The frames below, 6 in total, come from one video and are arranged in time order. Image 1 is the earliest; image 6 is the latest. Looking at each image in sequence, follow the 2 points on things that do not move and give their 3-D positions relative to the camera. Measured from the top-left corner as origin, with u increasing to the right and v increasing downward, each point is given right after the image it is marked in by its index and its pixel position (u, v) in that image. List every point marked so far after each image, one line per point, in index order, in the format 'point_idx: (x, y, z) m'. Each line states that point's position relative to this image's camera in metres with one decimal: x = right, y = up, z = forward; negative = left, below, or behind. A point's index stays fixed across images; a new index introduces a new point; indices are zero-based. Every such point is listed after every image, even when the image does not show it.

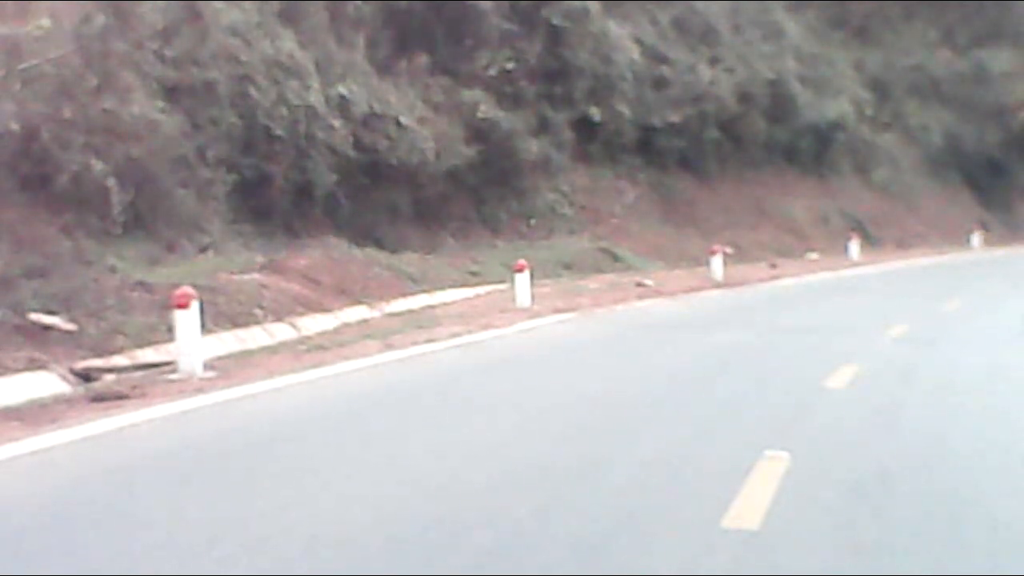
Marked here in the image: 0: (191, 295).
0: (-1.8, 0.0, +13.2) m
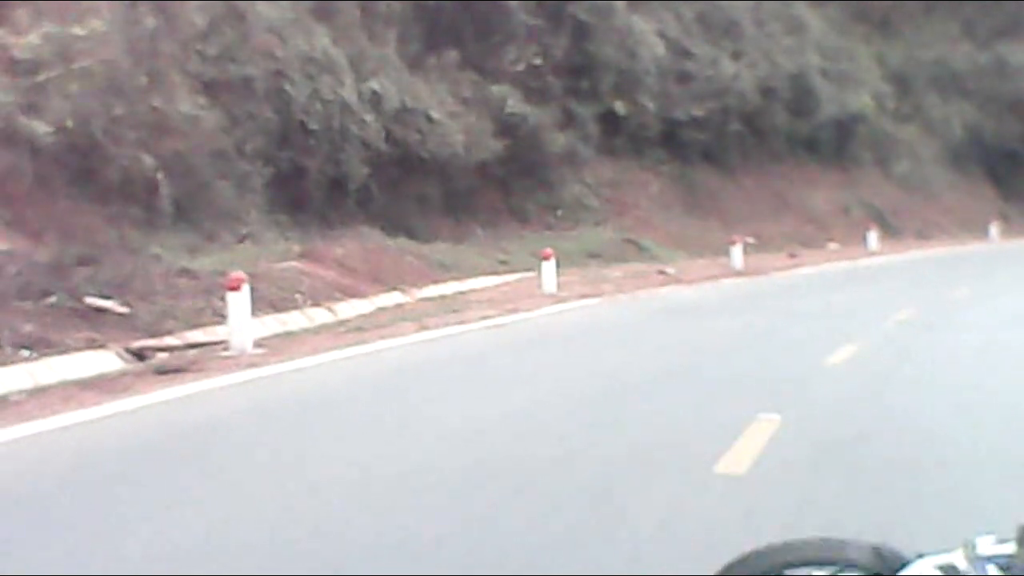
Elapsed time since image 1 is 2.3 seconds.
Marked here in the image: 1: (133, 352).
0: (-1.6, +0.1, +14.3) m
1: (-2.5, -0.4, +15.5) m
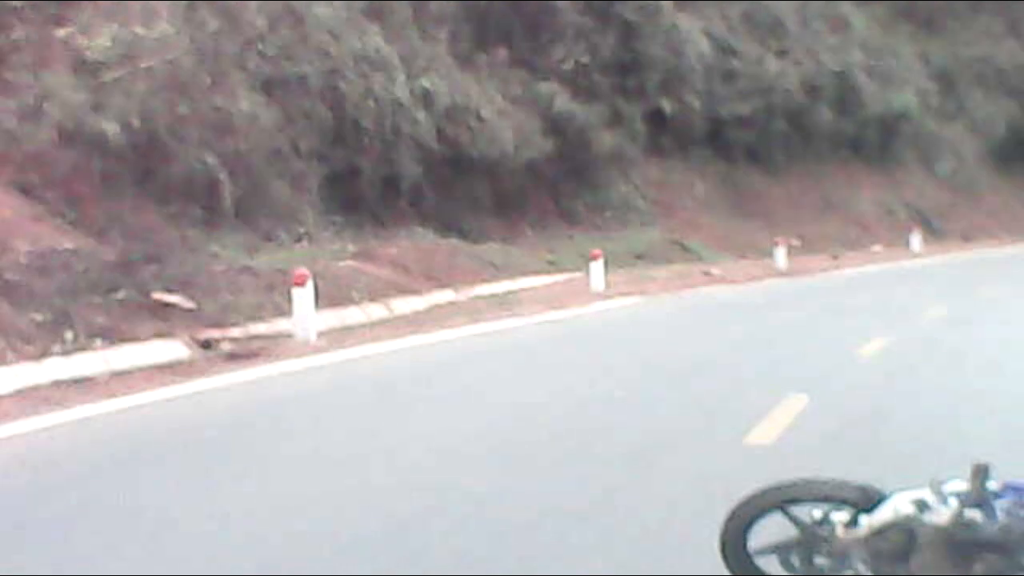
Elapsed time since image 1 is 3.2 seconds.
0: (-1.3, +0.1, +15.0) m
1: (-2.1, -0.4, +16.3) m
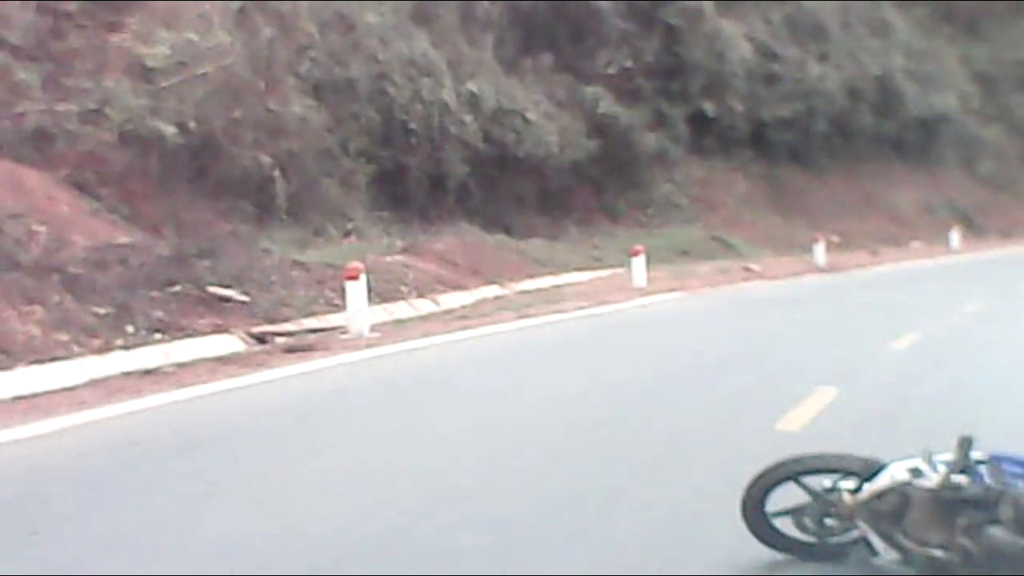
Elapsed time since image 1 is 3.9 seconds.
0: (-1.0, +0.1, +15.7) m
1: (-1.8, -0.3, +17.0) m
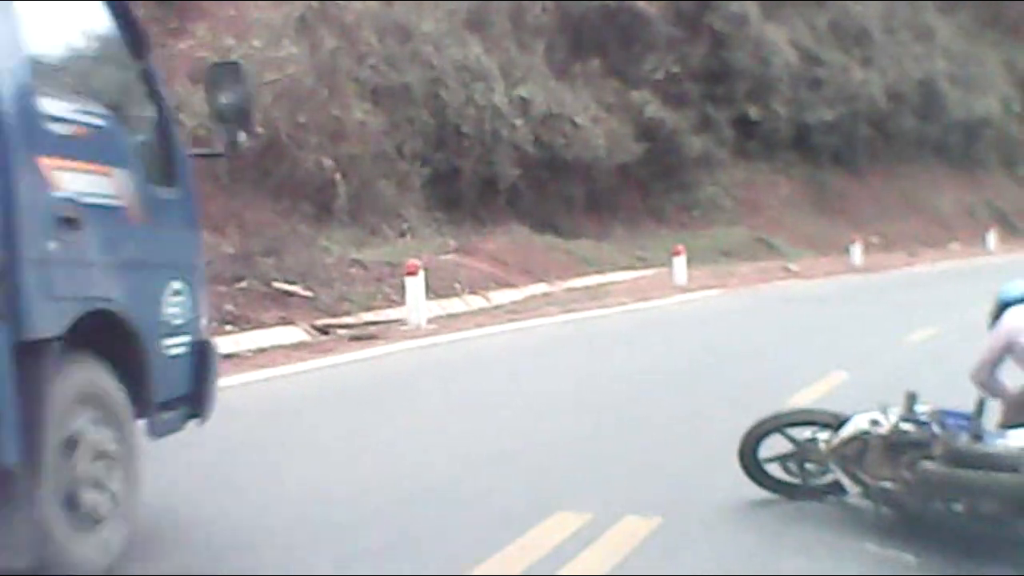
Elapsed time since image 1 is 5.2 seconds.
0: (-0.7, +0.1, +16.9) m
1: (-1.5, -0.3, +18.2) m
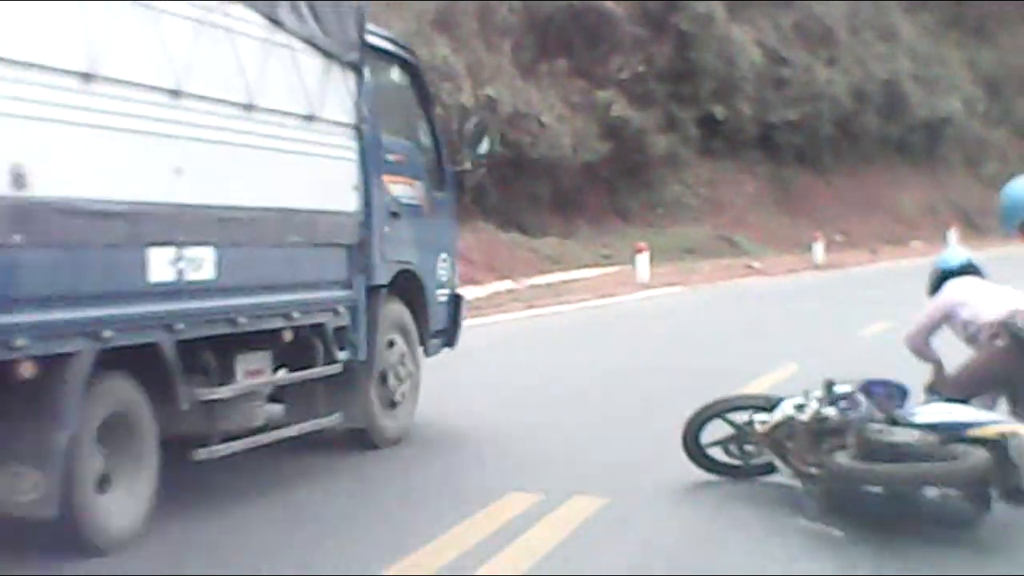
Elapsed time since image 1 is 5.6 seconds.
0: (-0.9, +0.2, +17.3) m
1: (-1.7, -0.3, +18.6) m
